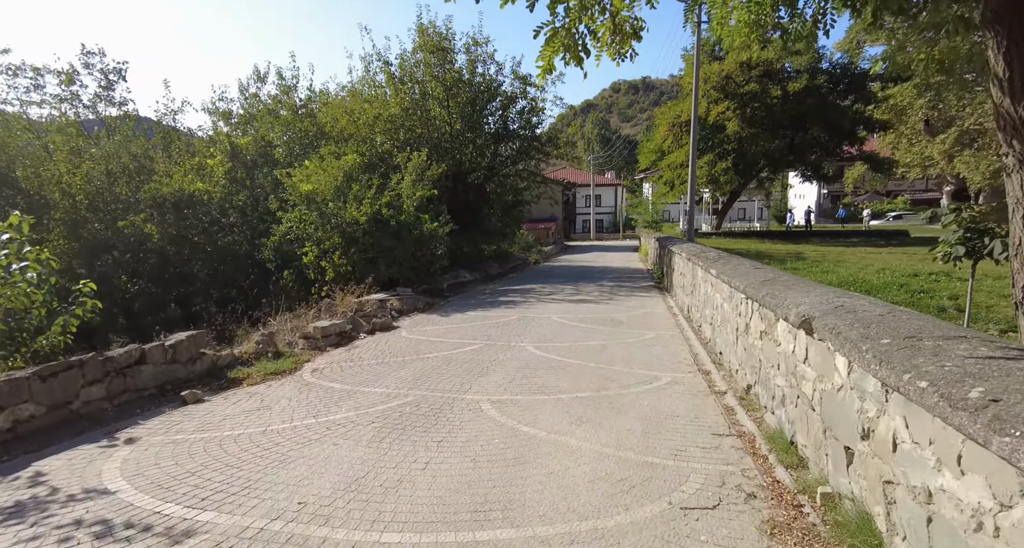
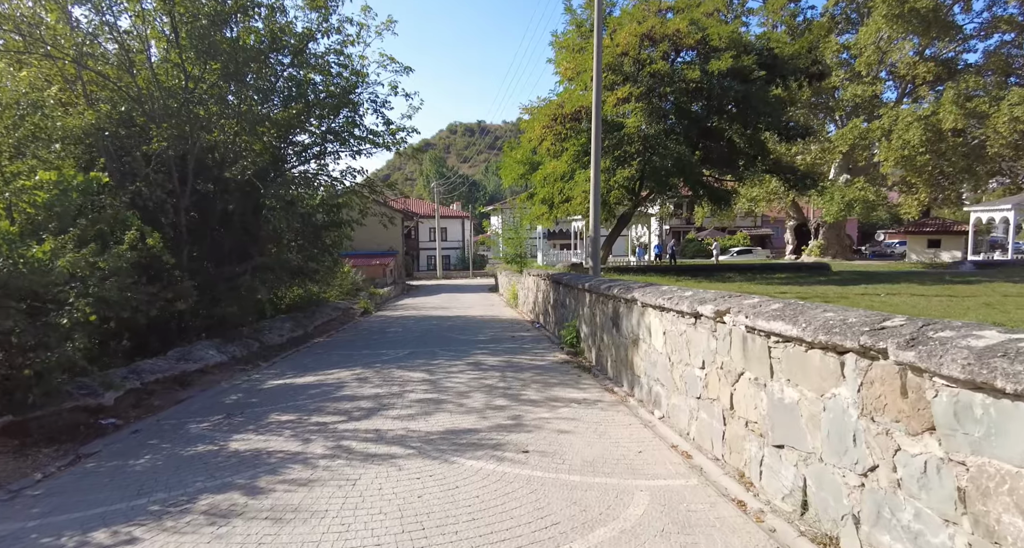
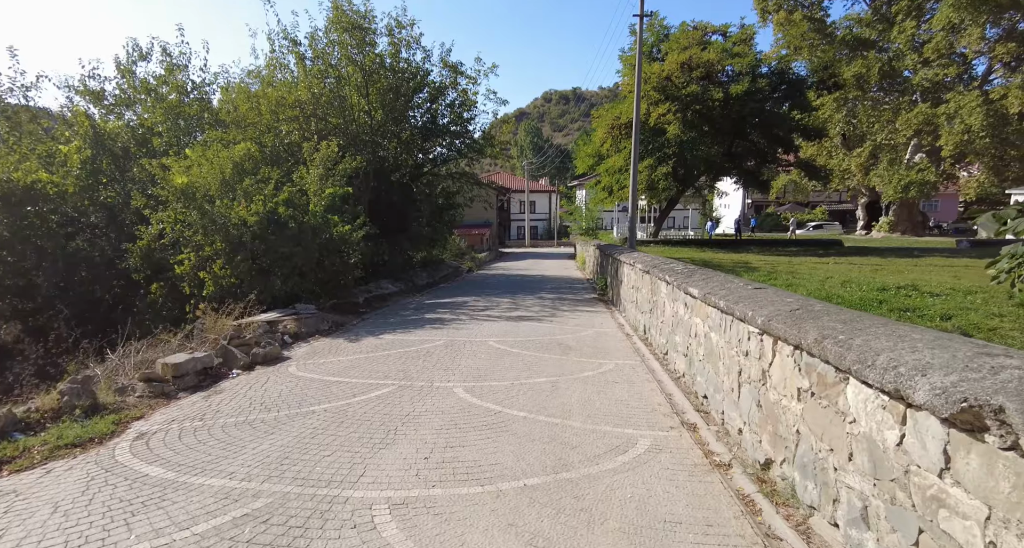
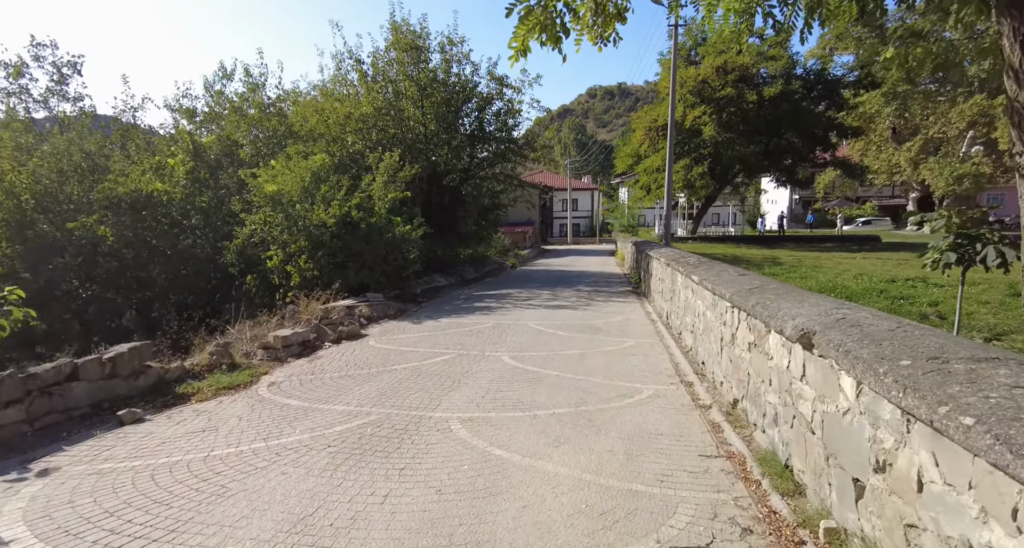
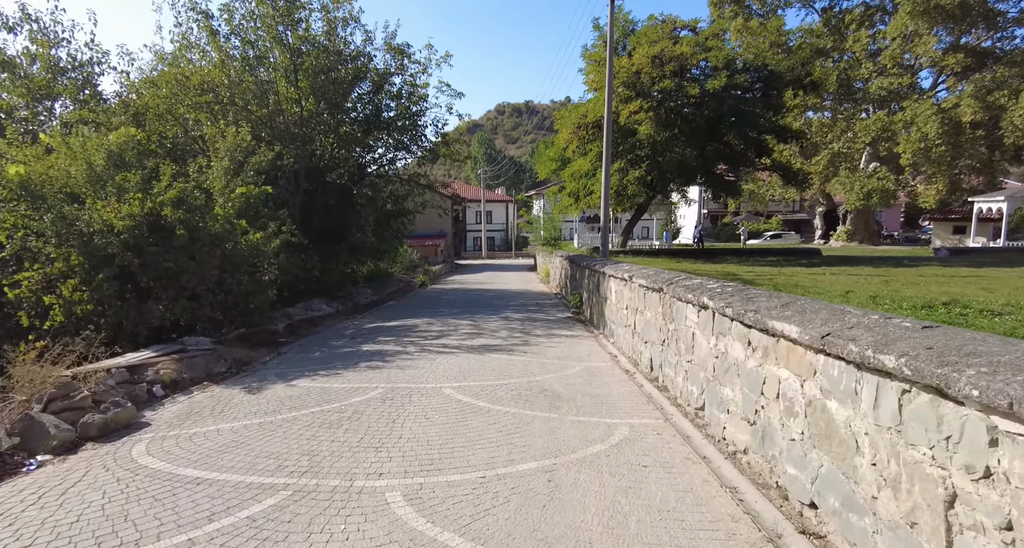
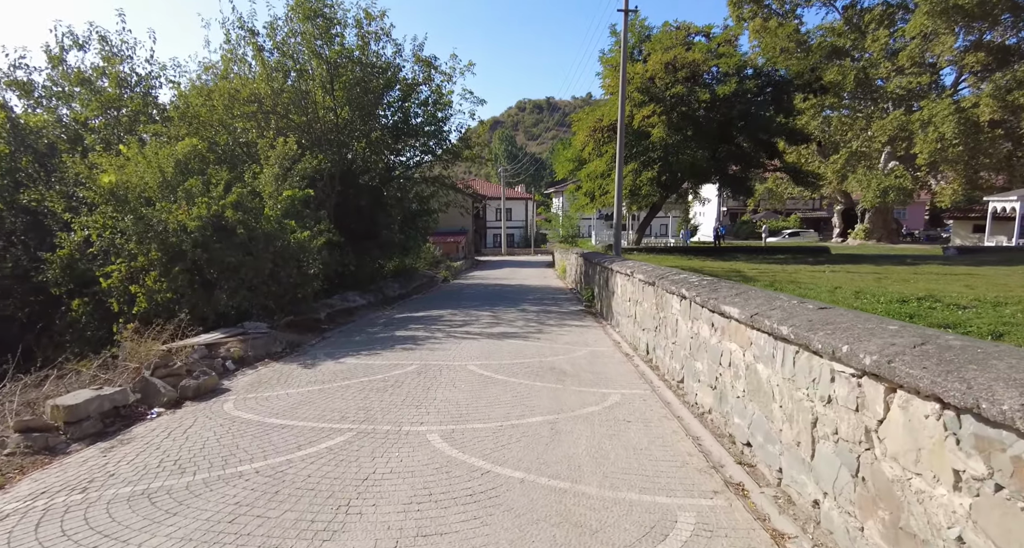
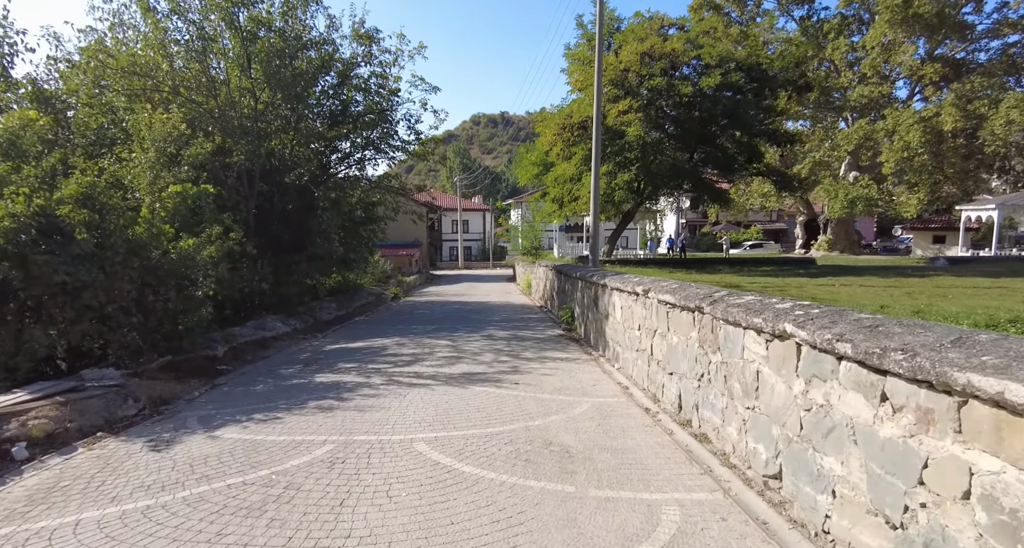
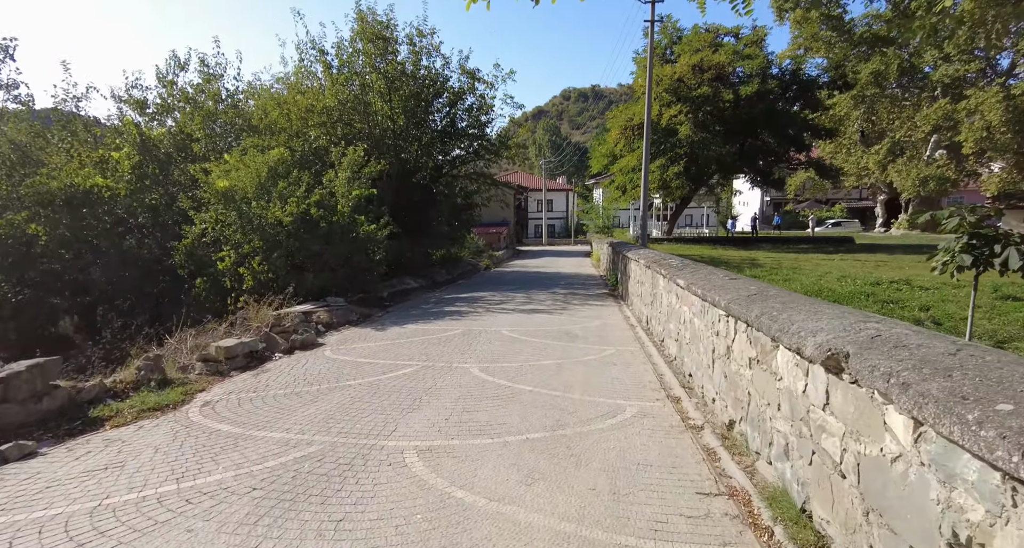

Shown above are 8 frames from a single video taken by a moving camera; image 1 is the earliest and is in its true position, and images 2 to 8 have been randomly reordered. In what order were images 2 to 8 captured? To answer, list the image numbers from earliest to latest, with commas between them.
4, 8, 3, 6, 5, 7, 2
